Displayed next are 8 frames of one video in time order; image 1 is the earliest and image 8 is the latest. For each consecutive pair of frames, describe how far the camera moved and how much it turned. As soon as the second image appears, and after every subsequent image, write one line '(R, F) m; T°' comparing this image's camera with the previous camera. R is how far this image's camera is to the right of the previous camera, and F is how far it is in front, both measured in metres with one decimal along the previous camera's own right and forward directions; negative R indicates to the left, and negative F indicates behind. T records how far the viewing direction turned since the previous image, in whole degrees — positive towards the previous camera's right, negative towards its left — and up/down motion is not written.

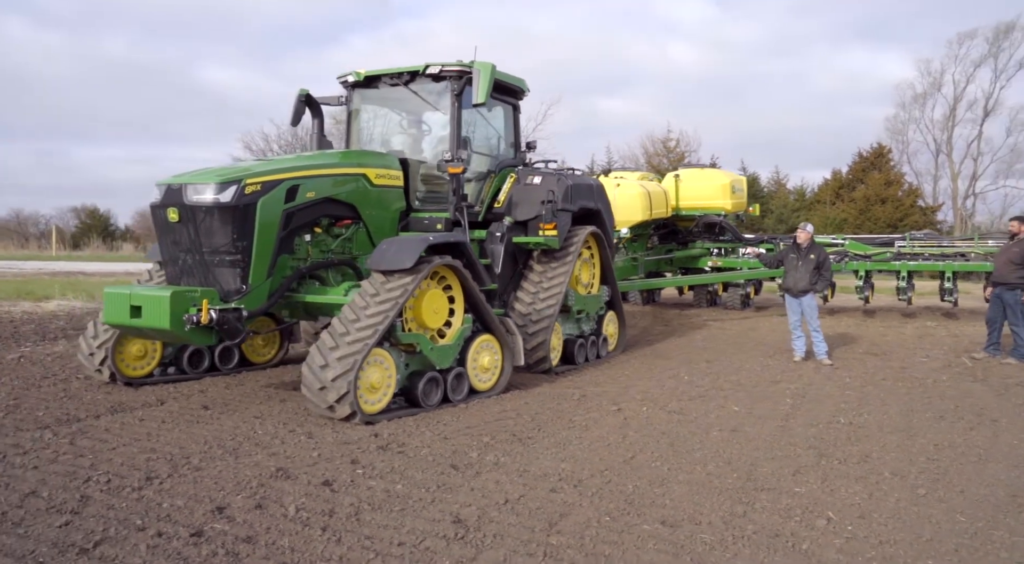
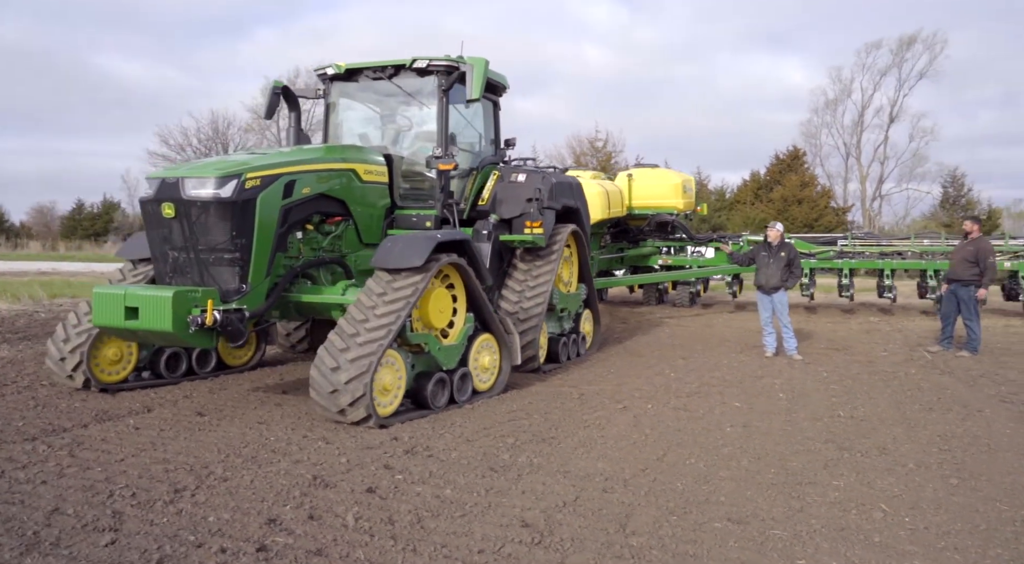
(-0.6, +0.1) m; +5°
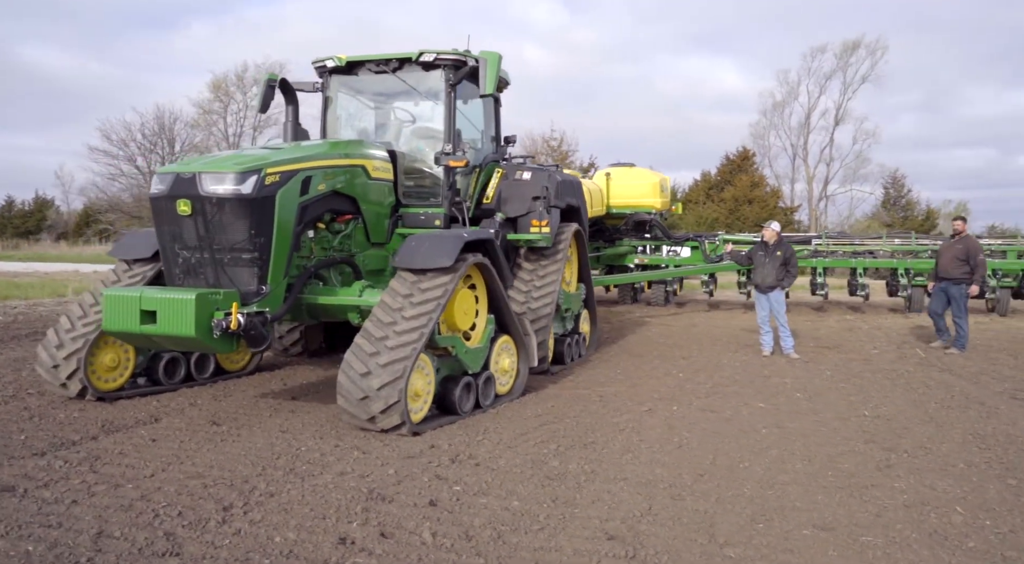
(-0.5, +0.2) m; +3°
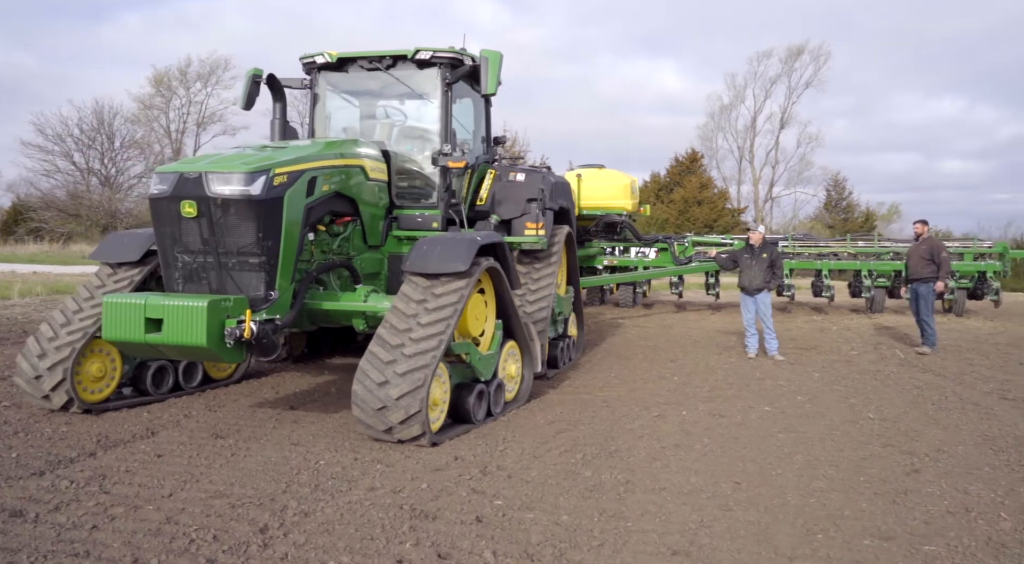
(-0.4, +0.1) m; +4°
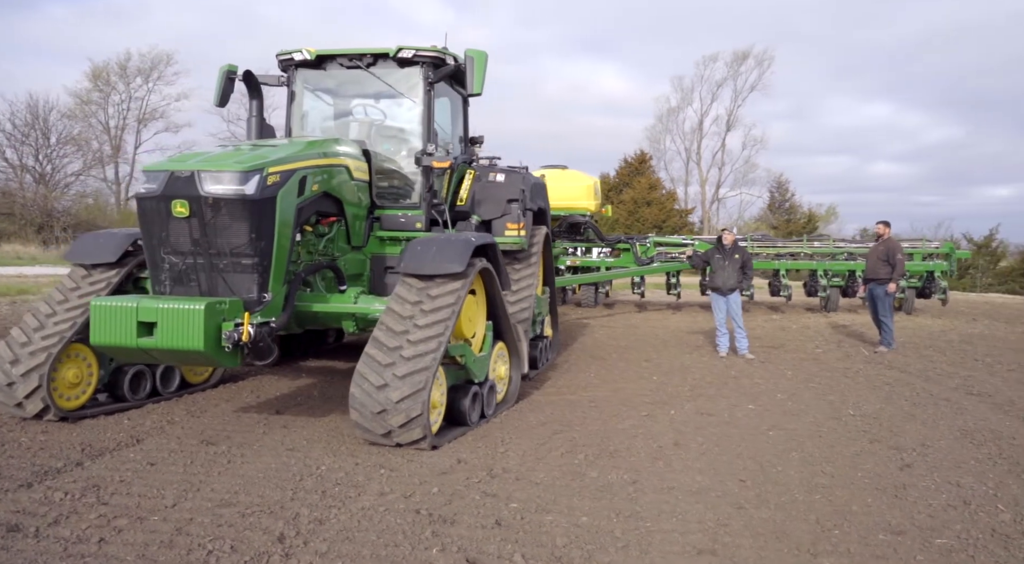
(-0.3, 0.0) m; +4°
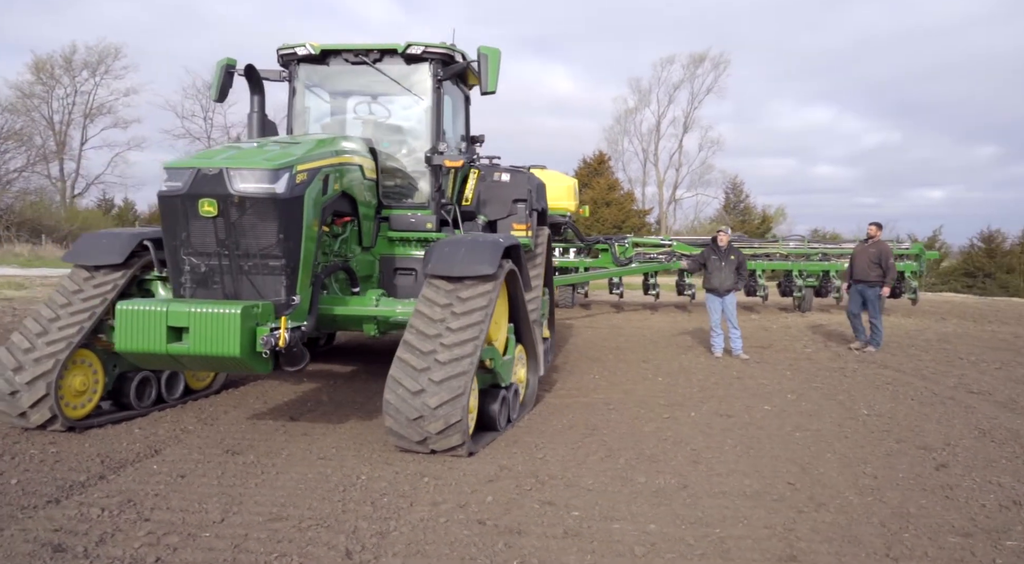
(-0.5, +0.1) m; +3°
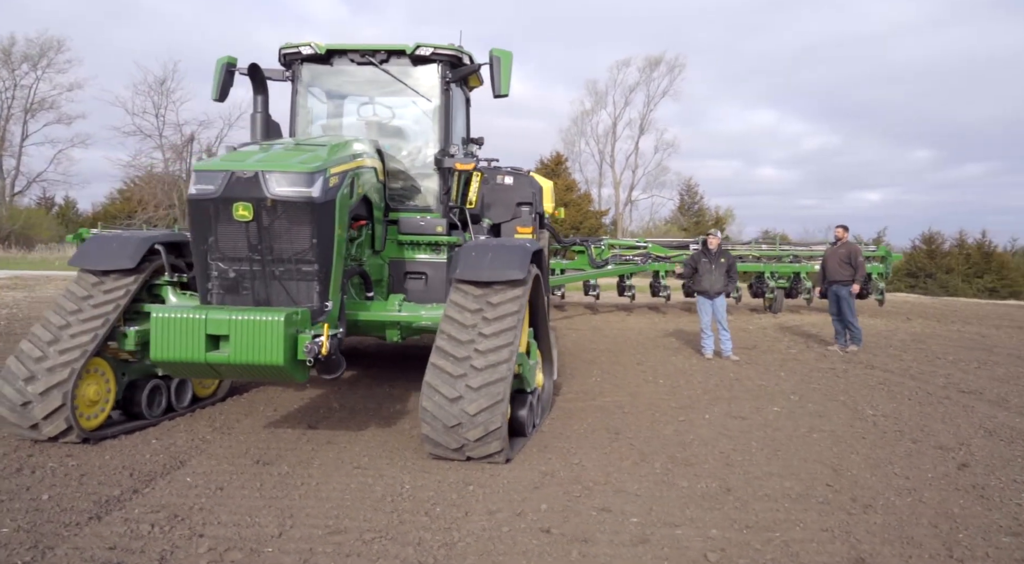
(-0.5, 0.0) m; +3°
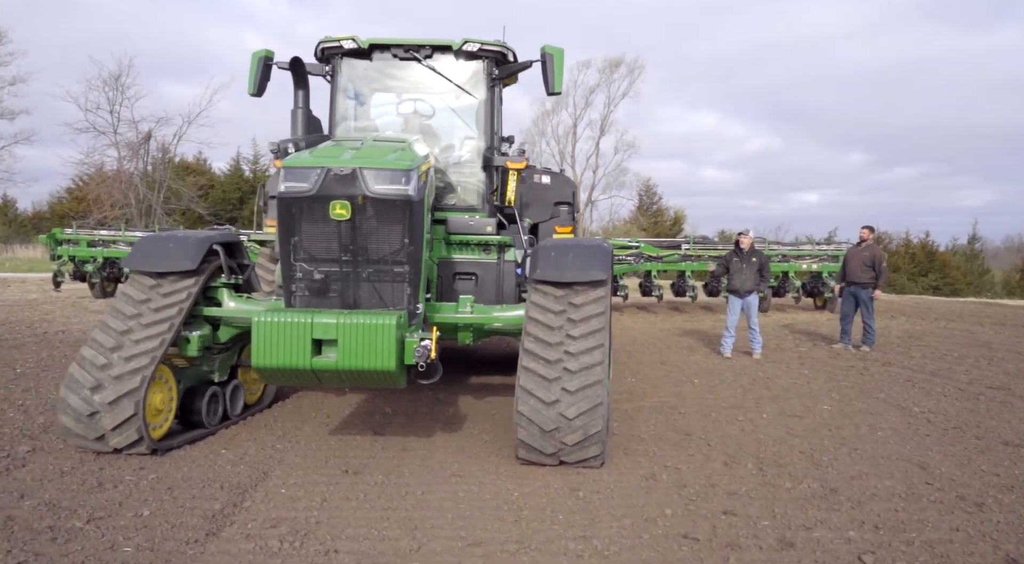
(-0.8, +0.1) m; +3°
